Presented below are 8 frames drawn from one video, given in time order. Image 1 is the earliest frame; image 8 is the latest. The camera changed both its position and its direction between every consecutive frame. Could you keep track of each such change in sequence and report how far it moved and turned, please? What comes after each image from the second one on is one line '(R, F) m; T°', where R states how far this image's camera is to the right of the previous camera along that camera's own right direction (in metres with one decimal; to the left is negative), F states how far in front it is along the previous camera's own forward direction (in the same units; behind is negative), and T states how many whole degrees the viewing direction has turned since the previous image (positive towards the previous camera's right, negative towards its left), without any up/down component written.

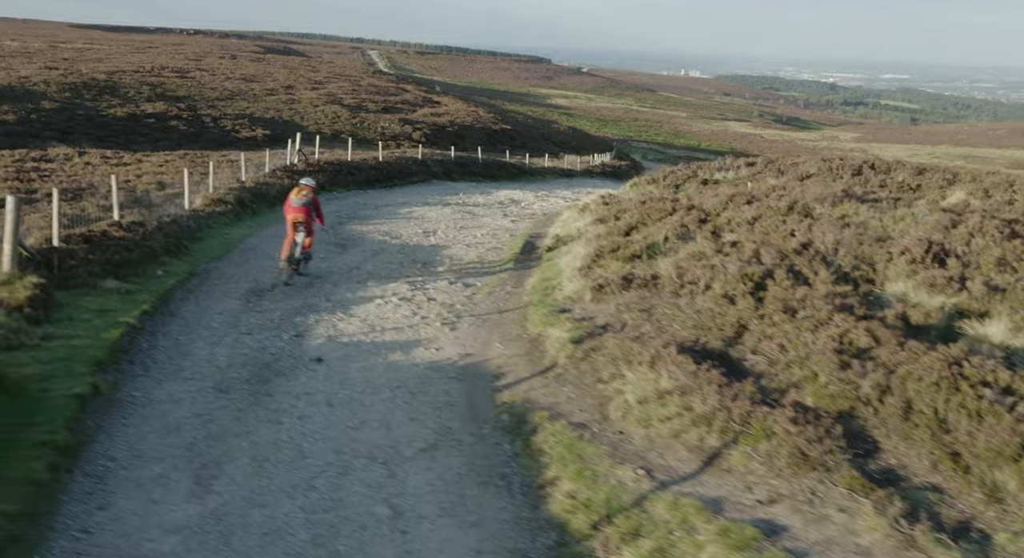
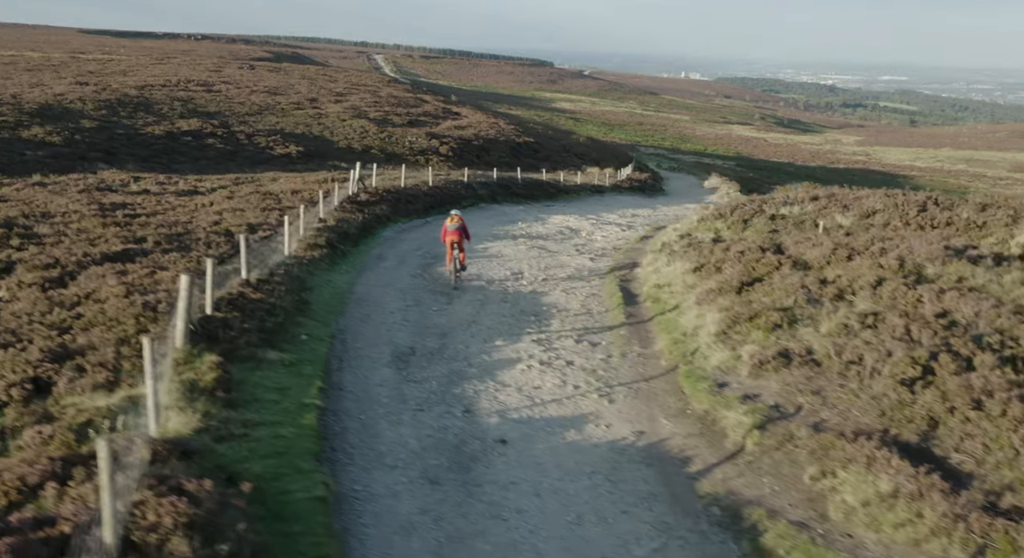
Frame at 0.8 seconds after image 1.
(-1.6, -0.2) m; 0°
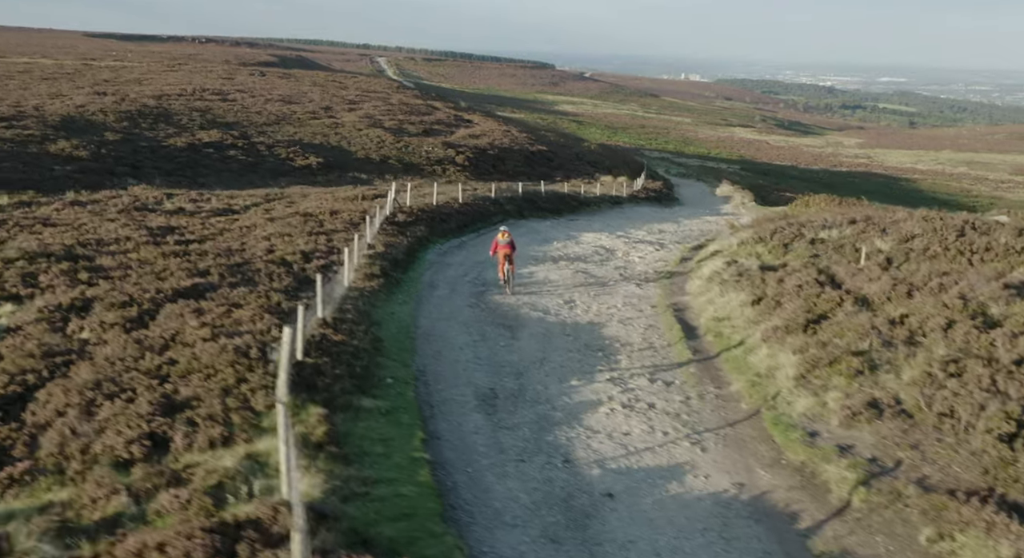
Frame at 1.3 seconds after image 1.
(-1.0, -0.1) m; 0°
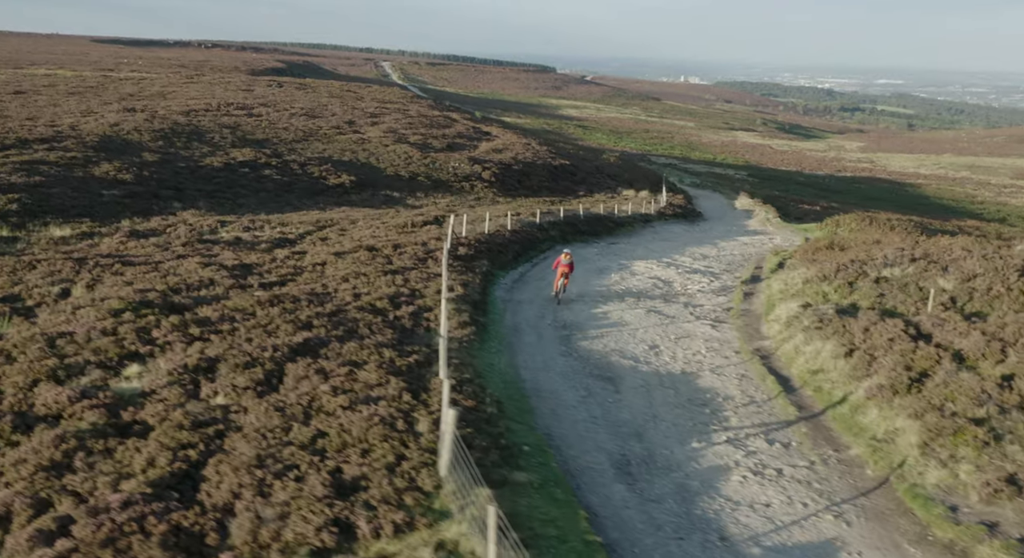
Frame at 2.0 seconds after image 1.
(-1.6, -0.2) m; 0°
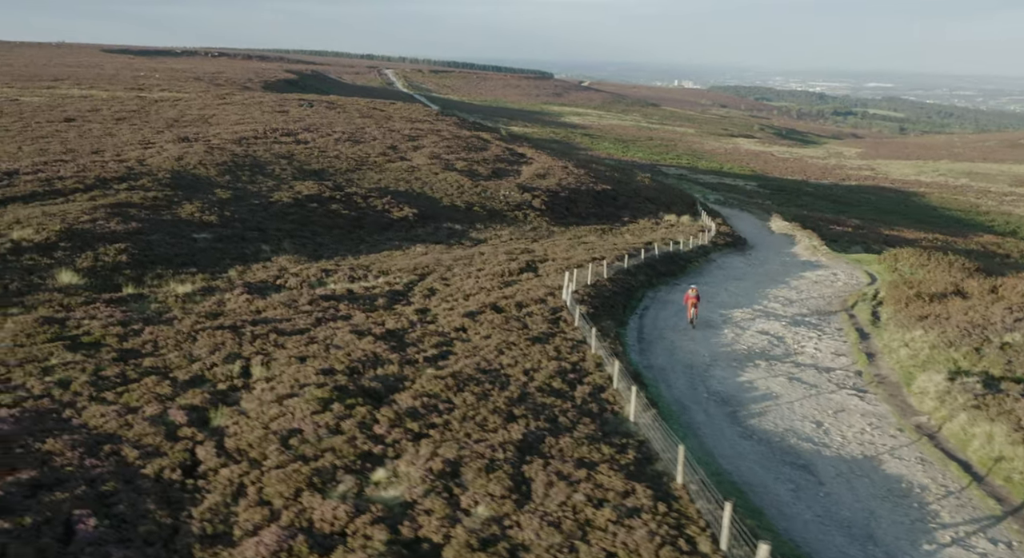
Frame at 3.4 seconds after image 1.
(-3.4, -0.4) m; +1°
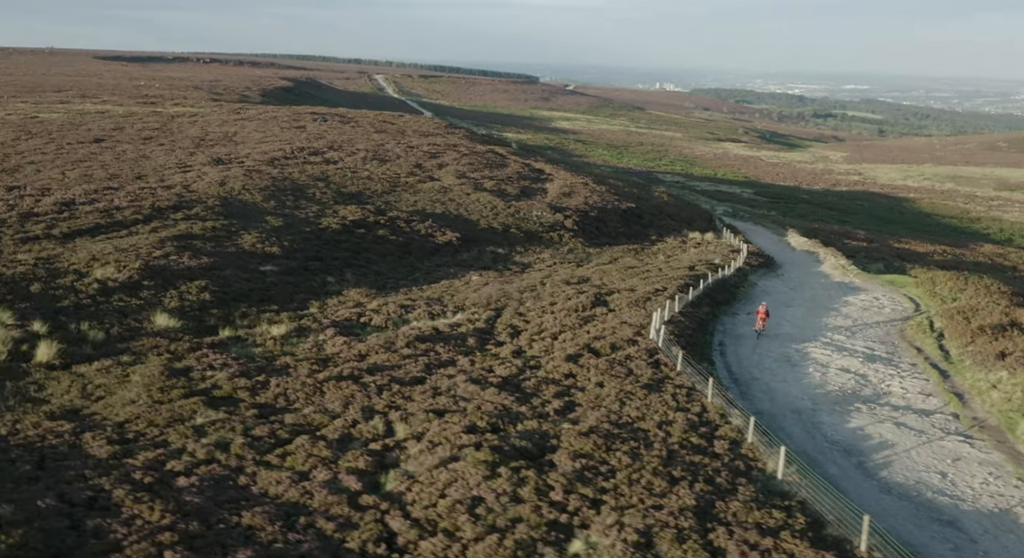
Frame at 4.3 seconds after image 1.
(-3.0, -0.4) m; +1°
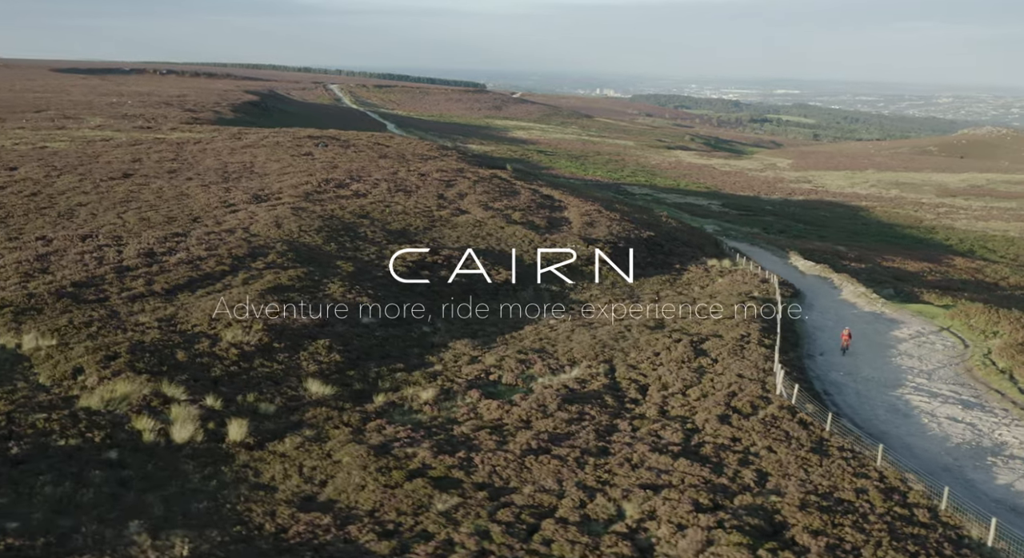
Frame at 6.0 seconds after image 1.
(-5.7, -0.8) m; +4°
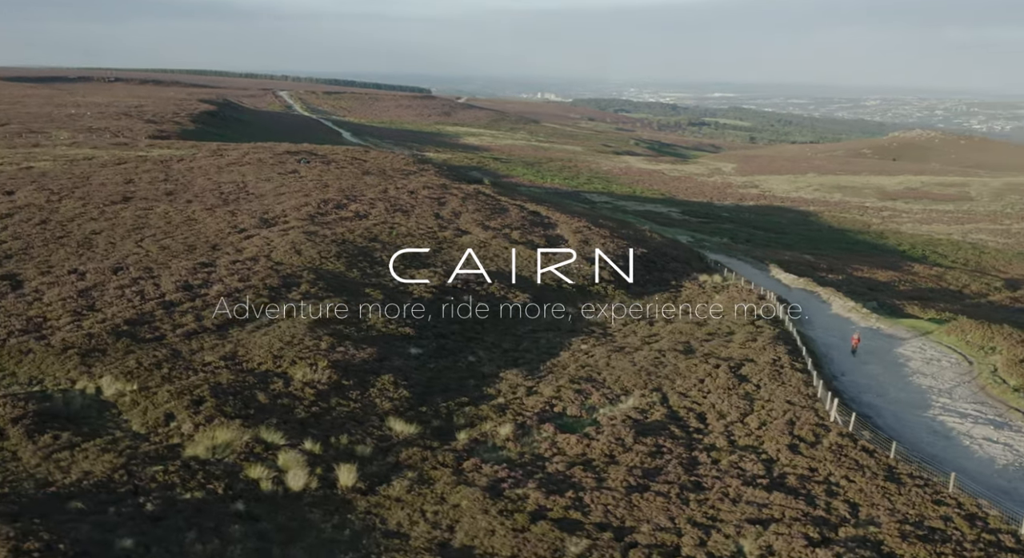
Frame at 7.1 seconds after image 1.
(-3.8, -0.7) m; +4°
